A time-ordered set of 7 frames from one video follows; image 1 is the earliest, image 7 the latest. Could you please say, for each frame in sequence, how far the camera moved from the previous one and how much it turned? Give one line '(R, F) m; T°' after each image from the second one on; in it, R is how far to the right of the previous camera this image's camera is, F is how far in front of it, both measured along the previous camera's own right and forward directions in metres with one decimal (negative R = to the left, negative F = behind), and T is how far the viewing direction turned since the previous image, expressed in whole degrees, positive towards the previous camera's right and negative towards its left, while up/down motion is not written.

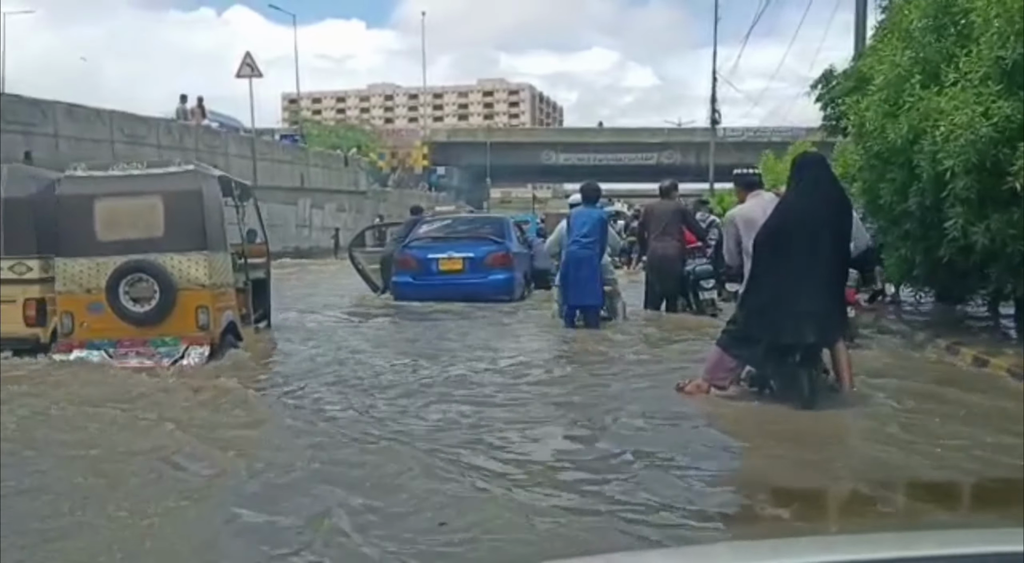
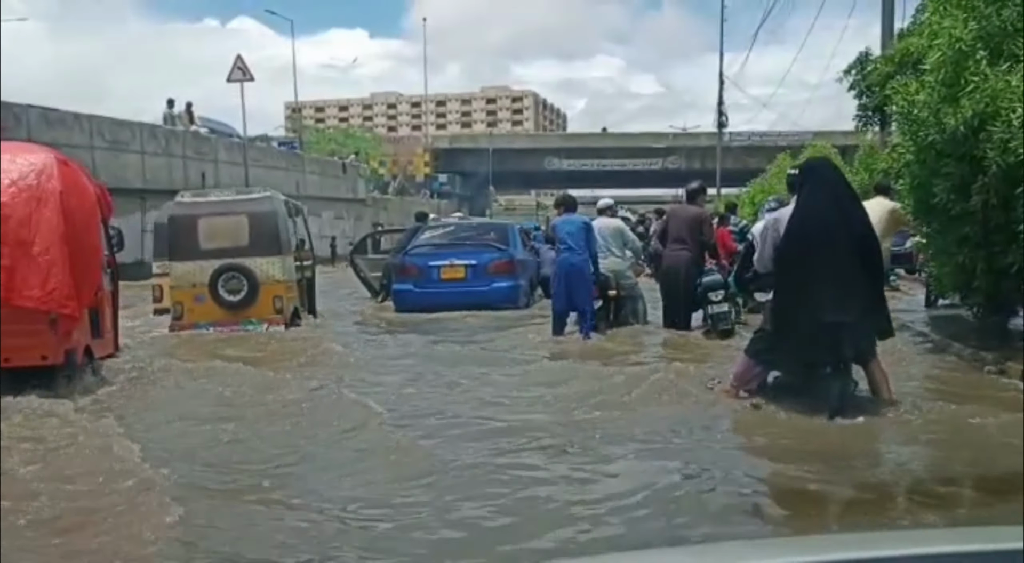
(0.0, +0.5) m; 0°
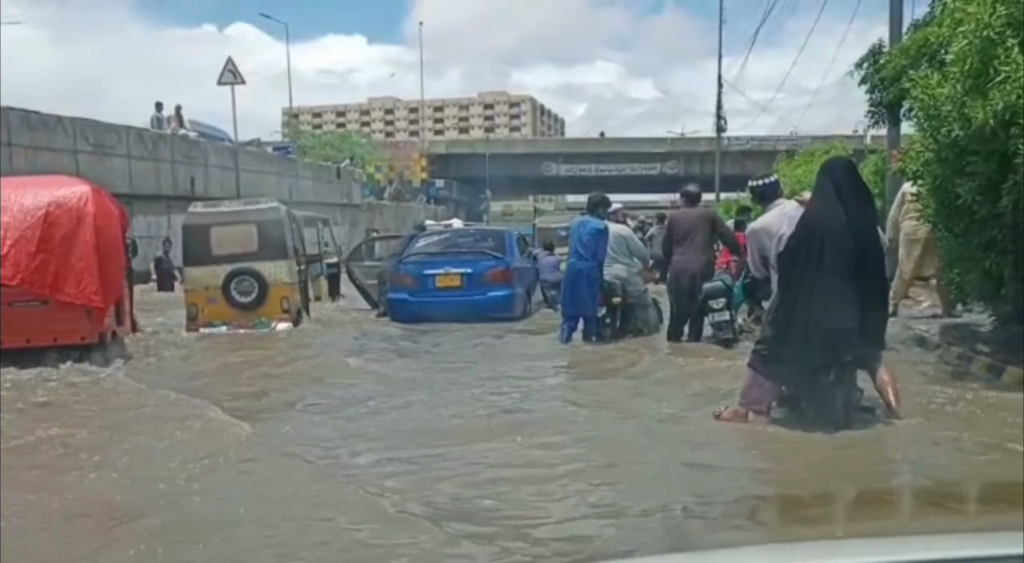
(0.0, +0.3) m; 0°
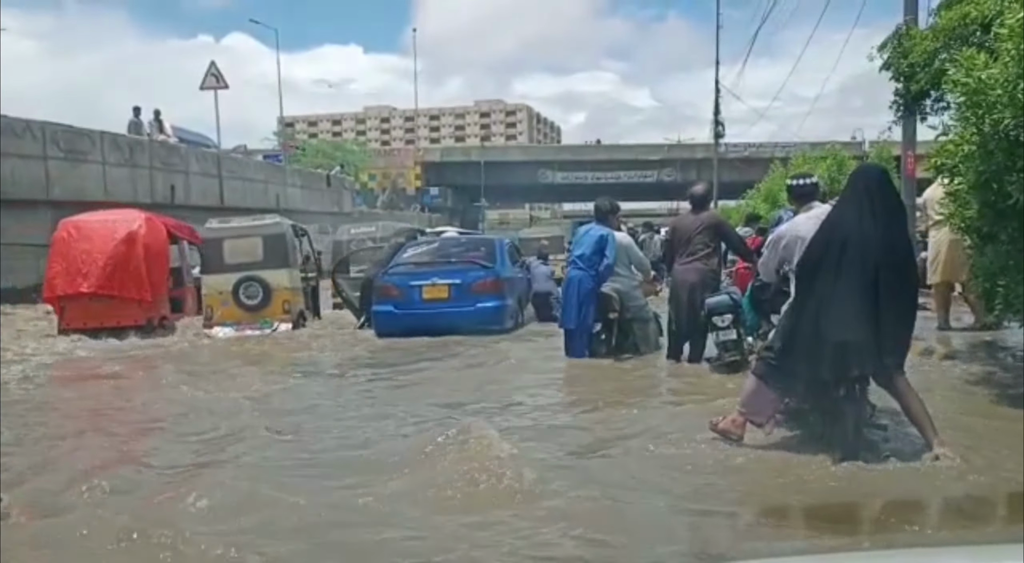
(0.0, +0.4) m; 0°
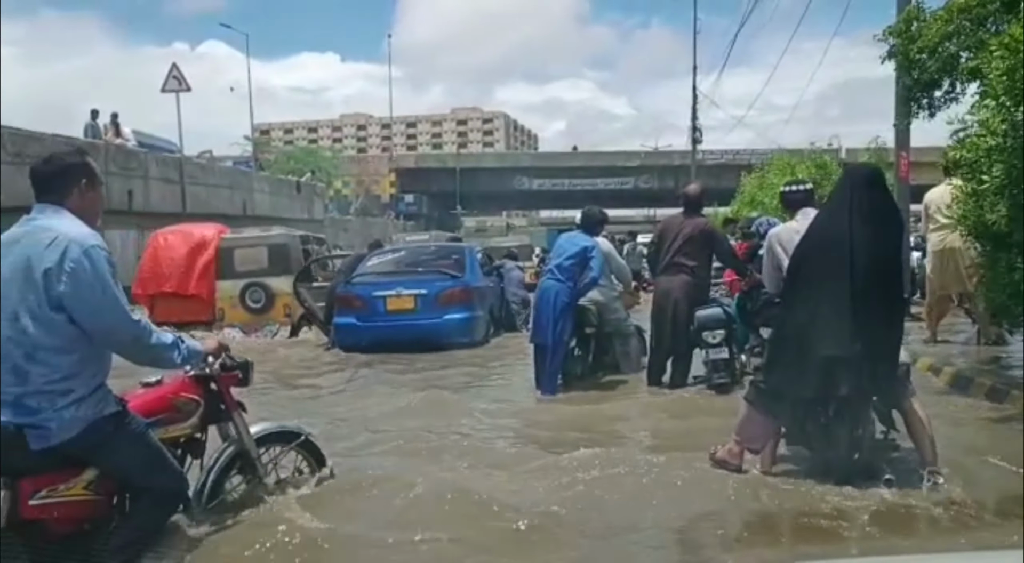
(0.0, +0.4) m; +1°
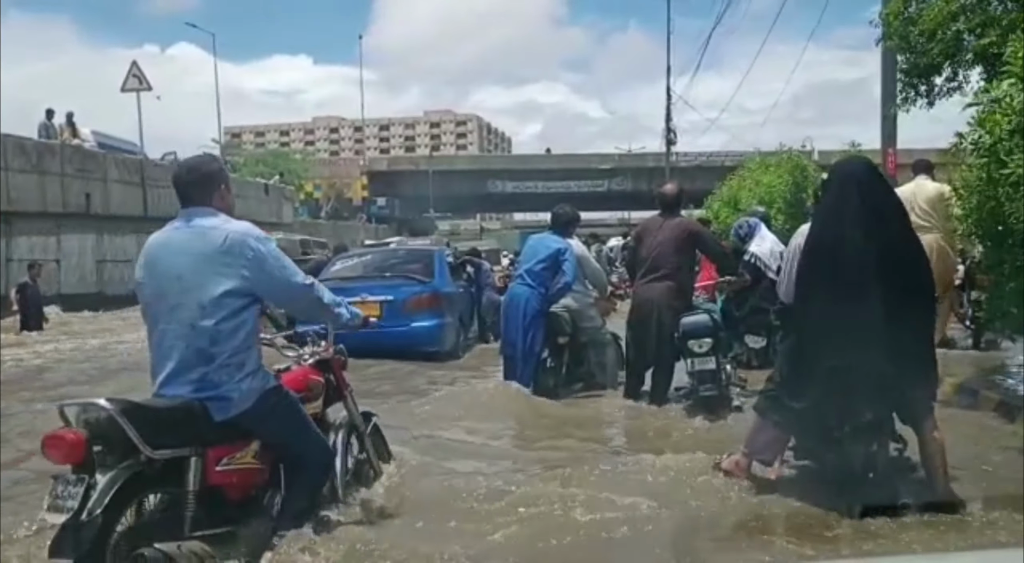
(0.0, +0.3) m; +1°
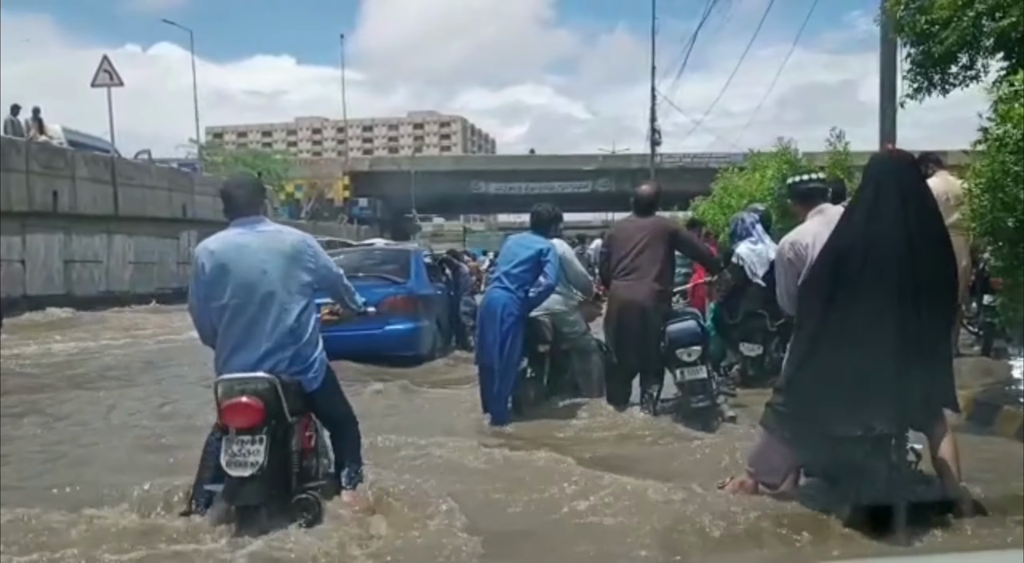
(0.0, +0.3) m; +1°
